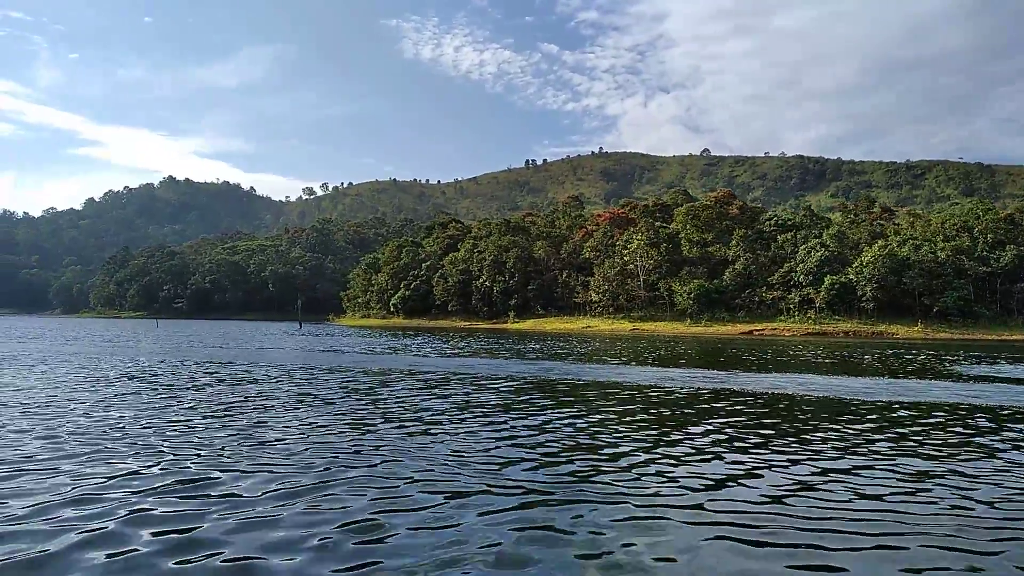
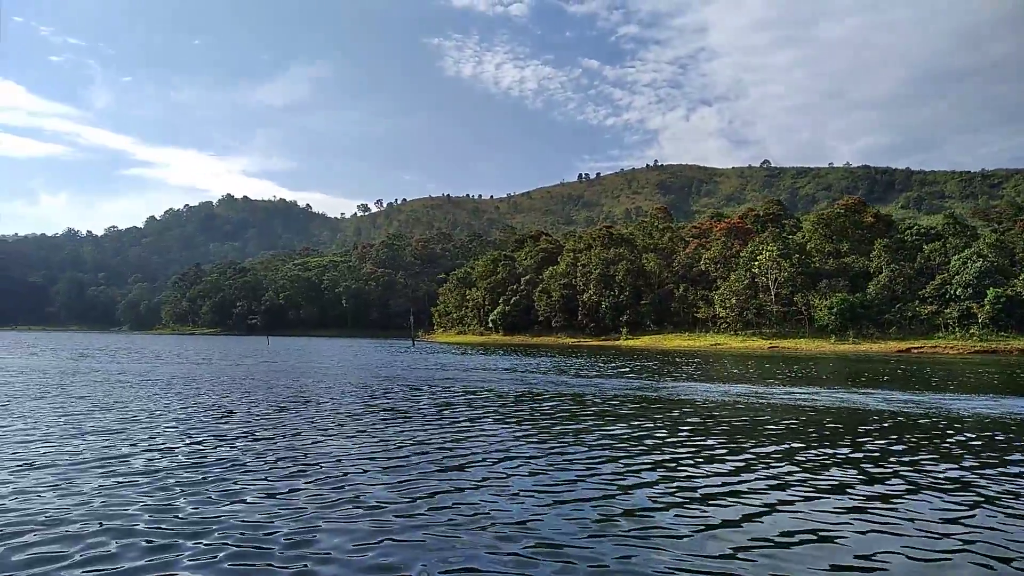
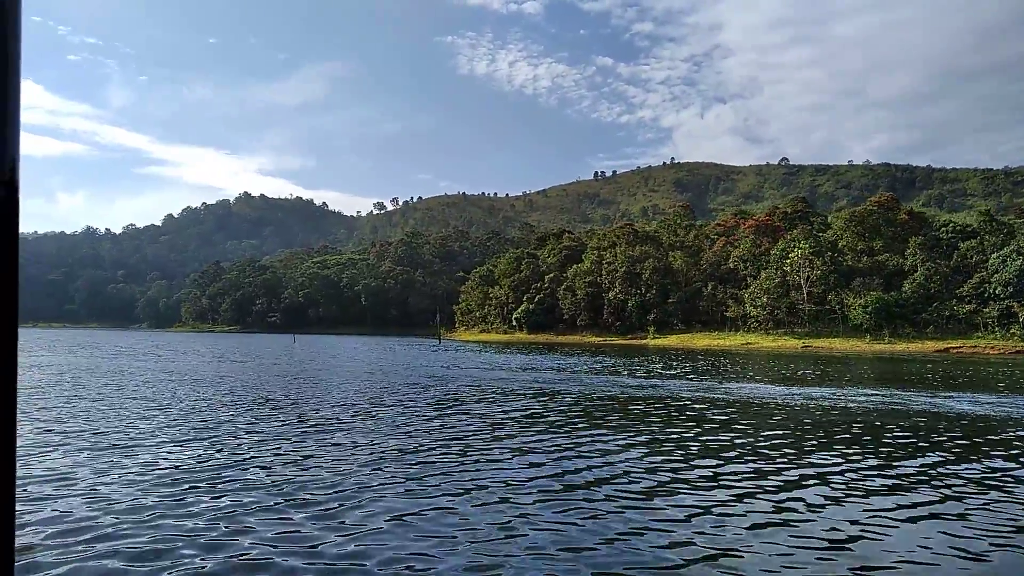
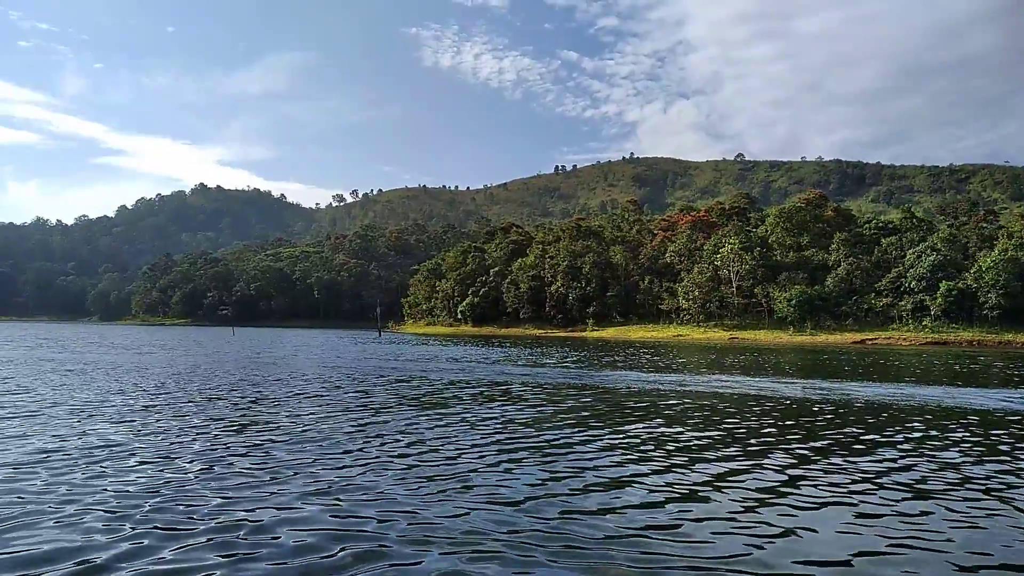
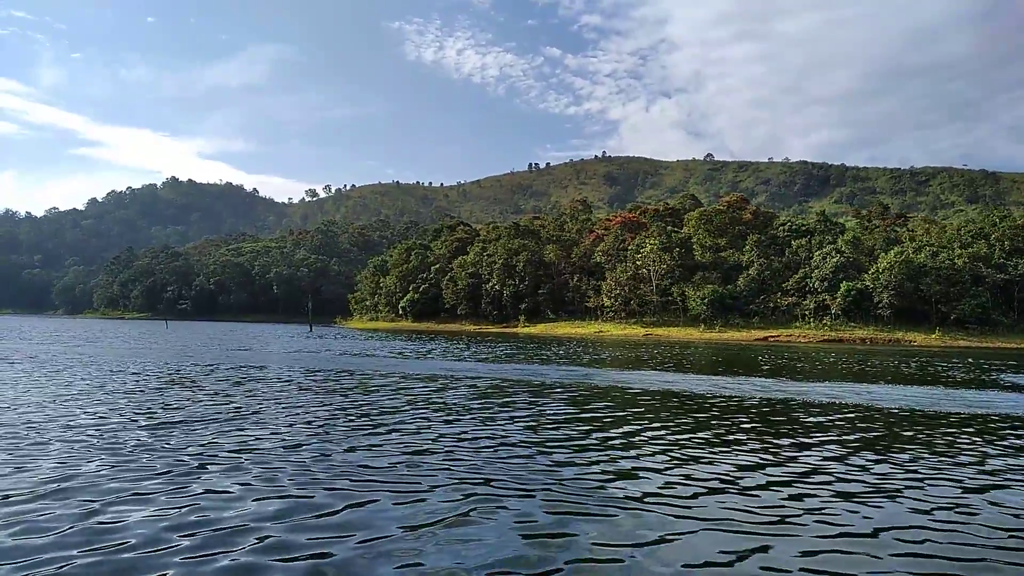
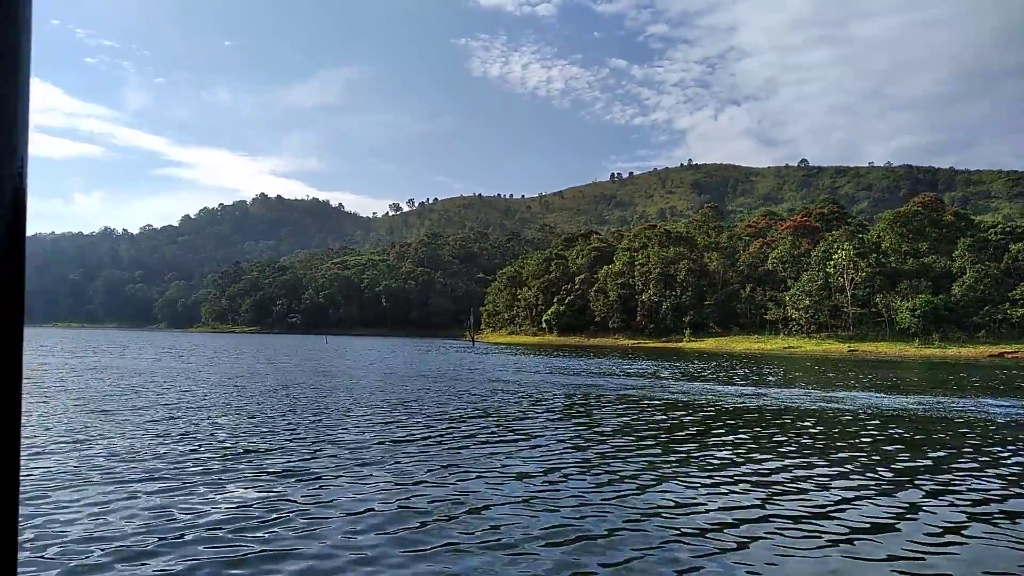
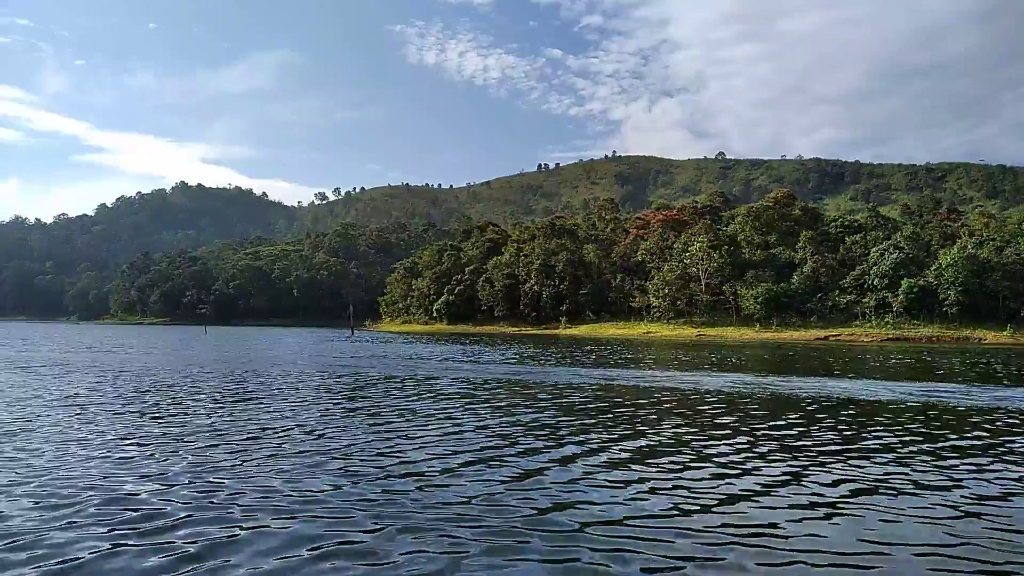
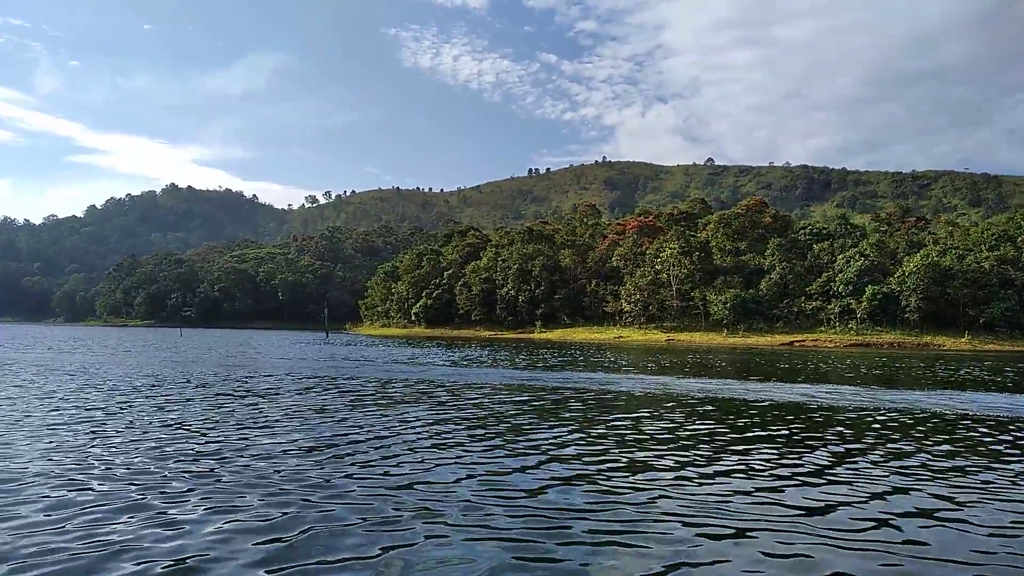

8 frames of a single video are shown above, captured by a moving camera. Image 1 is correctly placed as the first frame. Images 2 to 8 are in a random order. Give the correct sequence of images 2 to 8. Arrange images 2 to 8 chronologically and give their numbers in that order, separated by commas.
5, 8, 7, 4, 2, 3, 6
